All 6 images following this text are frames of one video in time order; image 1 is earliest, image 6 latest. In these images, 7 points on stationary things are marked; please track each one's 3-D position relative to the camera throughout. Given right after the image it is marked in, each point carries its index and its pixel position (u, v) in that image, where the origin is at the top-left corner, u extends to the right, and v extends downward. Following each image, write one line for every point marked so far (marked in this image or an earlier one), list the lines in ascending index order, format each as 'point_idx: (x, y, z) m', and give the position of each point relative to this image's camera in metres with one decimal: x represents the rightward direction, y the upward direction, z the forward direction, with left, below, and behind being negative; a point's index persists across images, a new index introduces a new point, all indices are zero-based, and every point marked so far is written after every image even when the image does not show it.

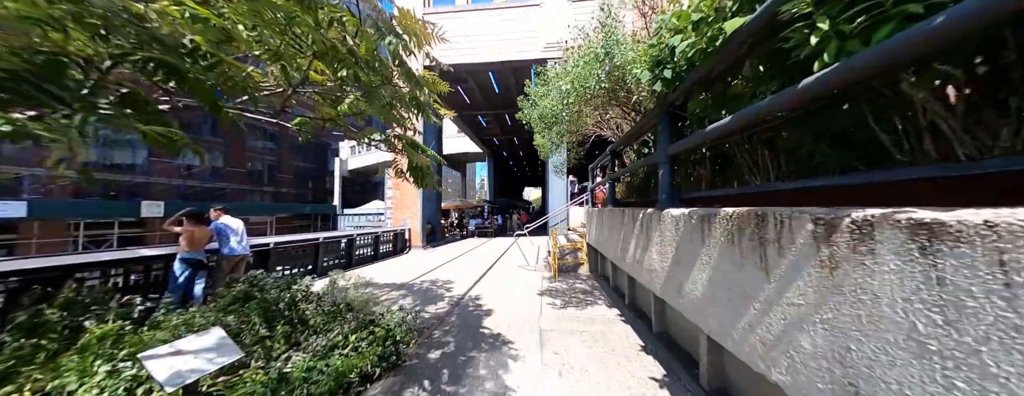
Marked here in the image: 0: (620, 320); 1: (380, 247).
0: (+1.7, -1.9, +4.1) m
1: (-4.9, -1.9, +10.1) m
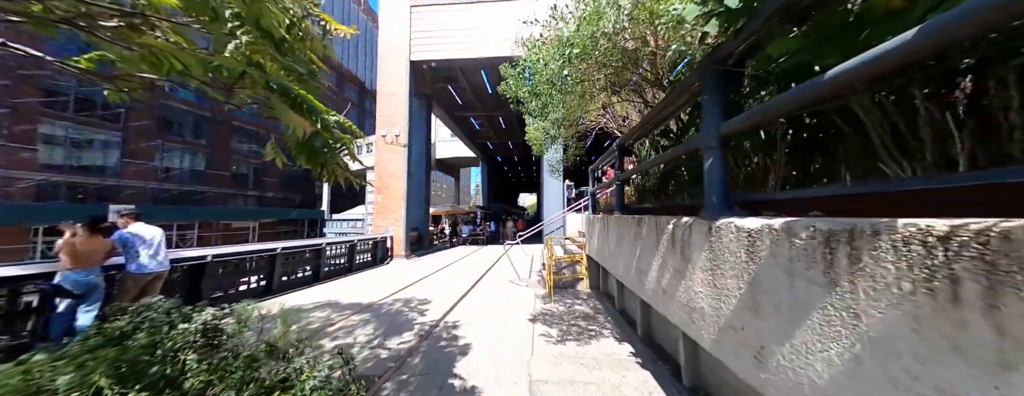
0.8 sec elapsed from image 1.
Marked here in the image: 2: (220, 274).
0: (+1.5, -1.9, +3.2) m
1: (-5.2, -2.0, +9.1) m
2: (-5.7, -1.5, +5.3) m
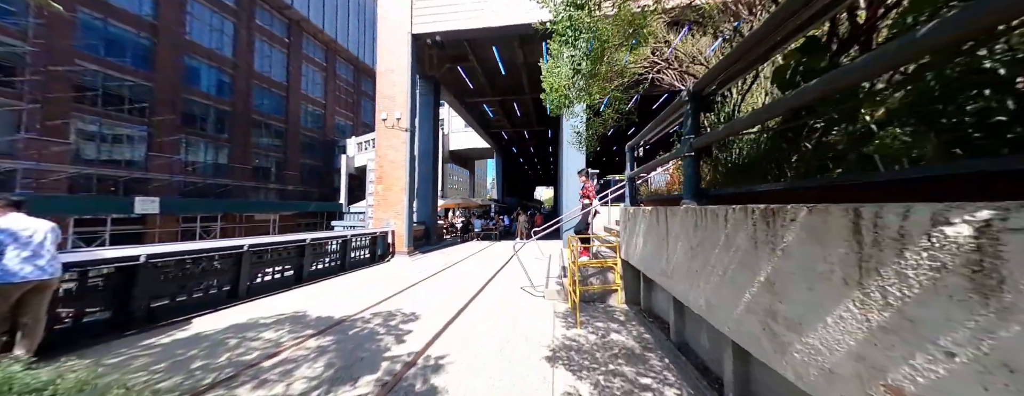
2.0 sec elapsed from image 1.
0: (+1.5, -1.8, +1.8) m
1: (-4.8, -1.7, +8.1) m
2: (-5.5, -1.3, +4.3) m
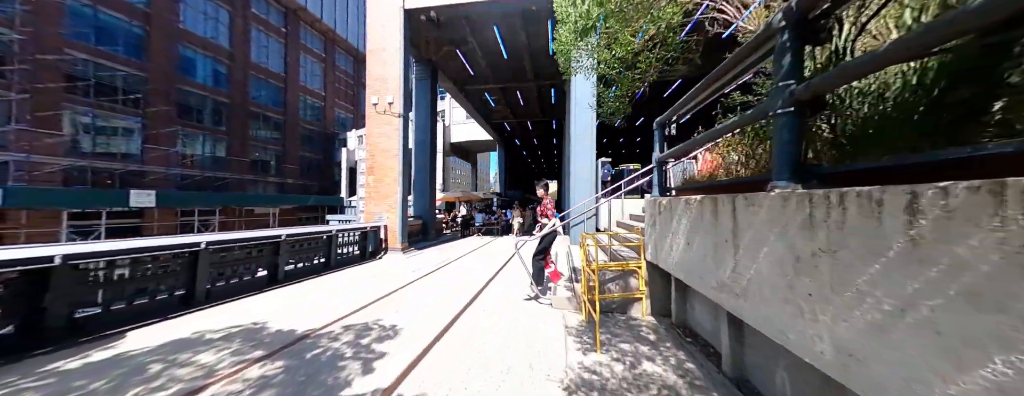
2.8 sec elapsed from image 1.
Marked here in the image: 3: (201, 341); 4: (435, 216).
0: (+1.5, -1.7, +1.0) m
1: (-4.8, -1.5, +7.3) m
2: (-5.5, -1.1, +3.5) m
3: (-3.8, -1.7, +3.3) m
4: (-3.7, -0.8, +13.0) m
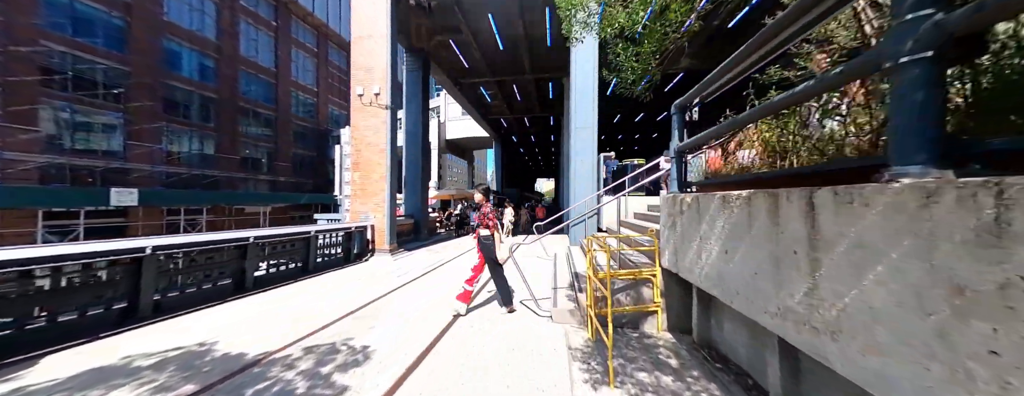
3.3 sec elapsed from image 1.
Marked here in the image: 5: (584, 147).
0: (+1.4, -1.6, +0.5) m
1: (-4.9, -1.4, +6.7) m
2: (-5.6, -1.1, +2.9) m
3: (-3.8, -1.7, +2.7) m
4: (-3.9, -0.7, +12.4) m
5: (+2.0, +1.4, +7.5) m
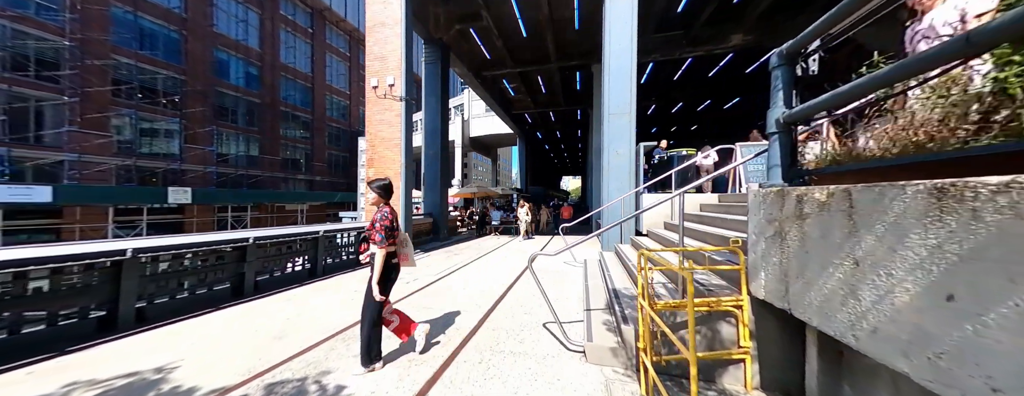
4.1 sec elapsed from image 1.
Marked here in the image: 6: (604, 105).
0: (+1.3, -1.6, -0.5) m
1: (-4.4, -1.4, +6.3) m
2: (-5.4, -1.0, +2.6) m
3: (-3.7, -1.7, +2.2) m
4: (-2.8, -0.7, +11.9) m
5: (+2.5, +1.5, +6.4) m
6: (+2.2, +2.2, +6.5) m
